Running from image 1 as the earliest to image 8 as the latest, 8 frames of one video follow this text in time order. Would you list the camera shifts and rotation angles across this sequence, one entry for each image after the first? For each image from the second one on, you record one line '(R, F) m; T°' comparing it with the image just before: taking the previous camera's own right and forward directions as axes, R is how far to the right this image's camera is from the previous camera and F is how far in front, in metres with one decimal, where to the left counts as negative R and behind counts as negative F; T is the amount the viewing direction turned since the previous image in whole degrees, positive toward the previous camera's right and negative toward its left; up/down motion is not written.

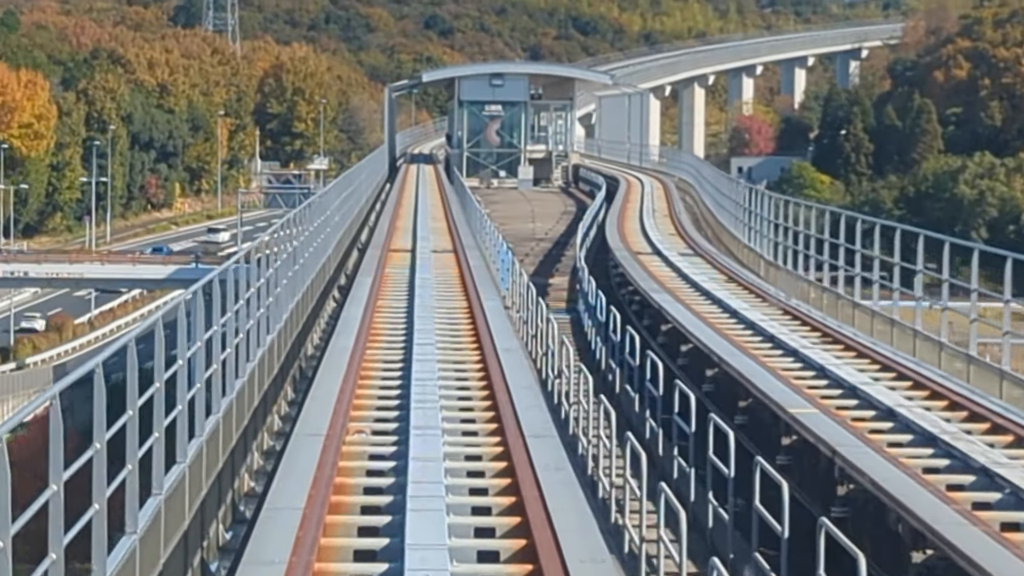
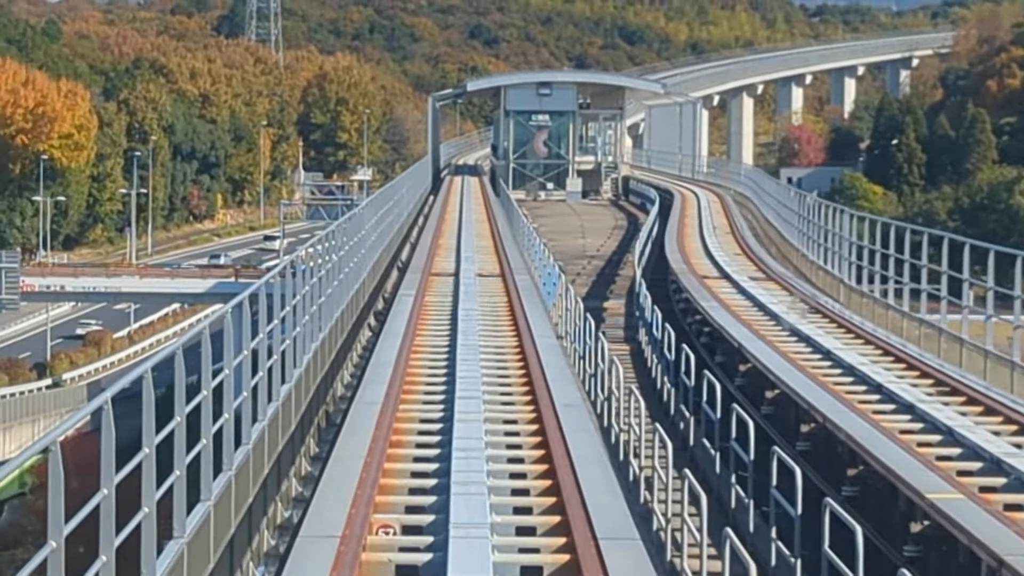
(0.0, +0.9) m; -2°
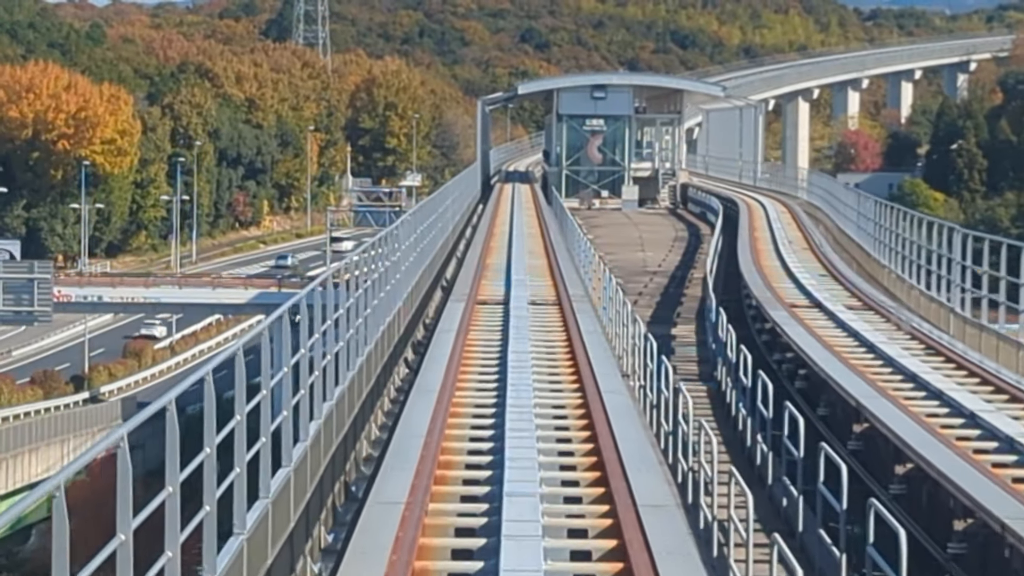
(0.0, +1.1) m; -2°
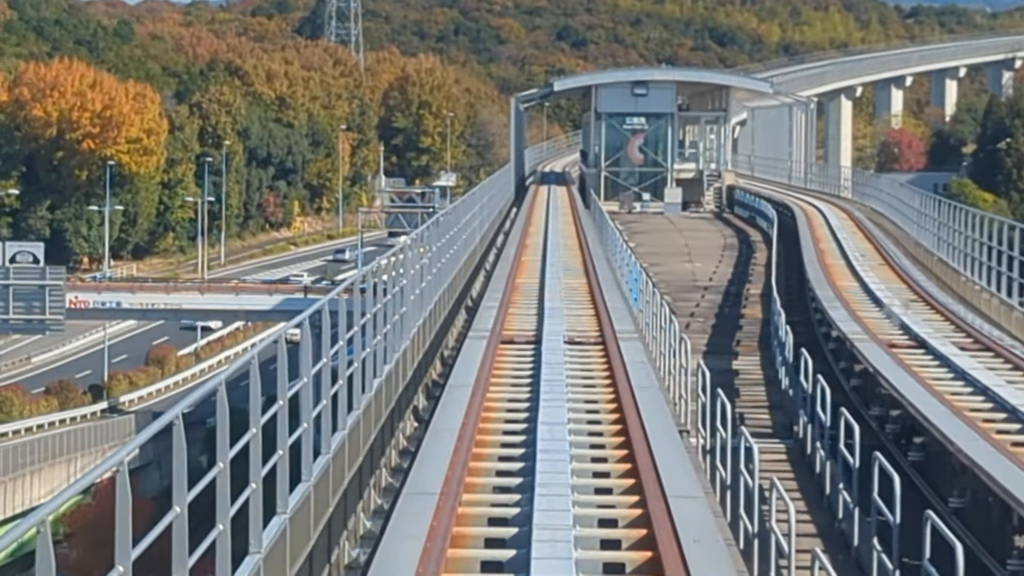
(0.0, +1.3) m; -1°
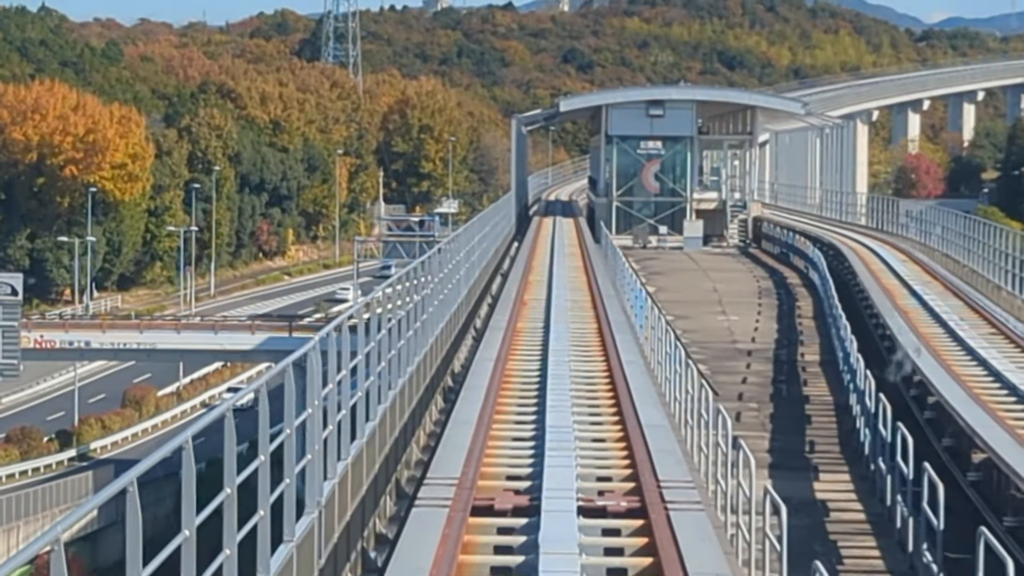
(+0.1, +2.3) m; 0°
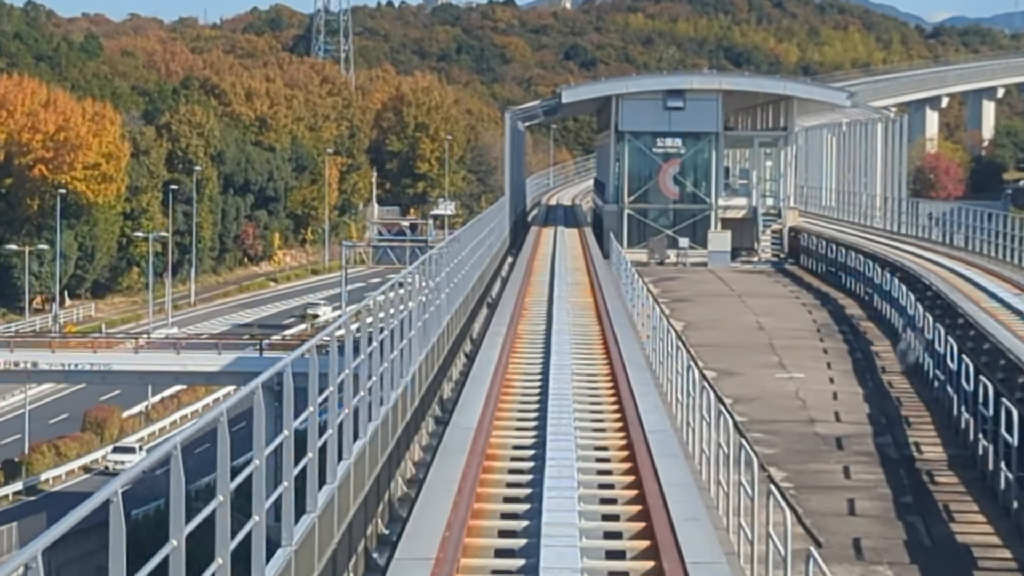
(+0.1, +2.8) m; 0°
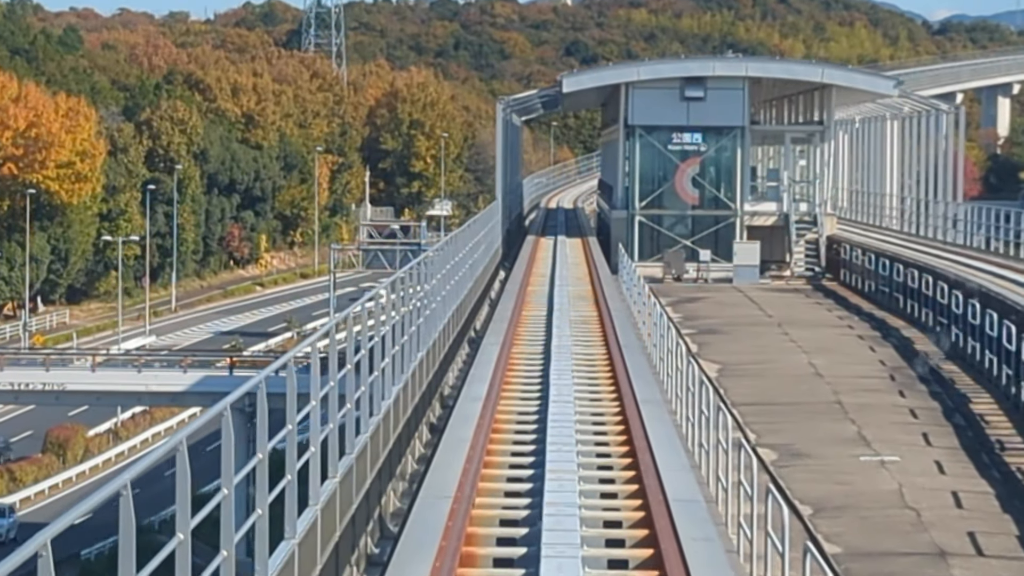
(+0.1, +2.3) m; 0°
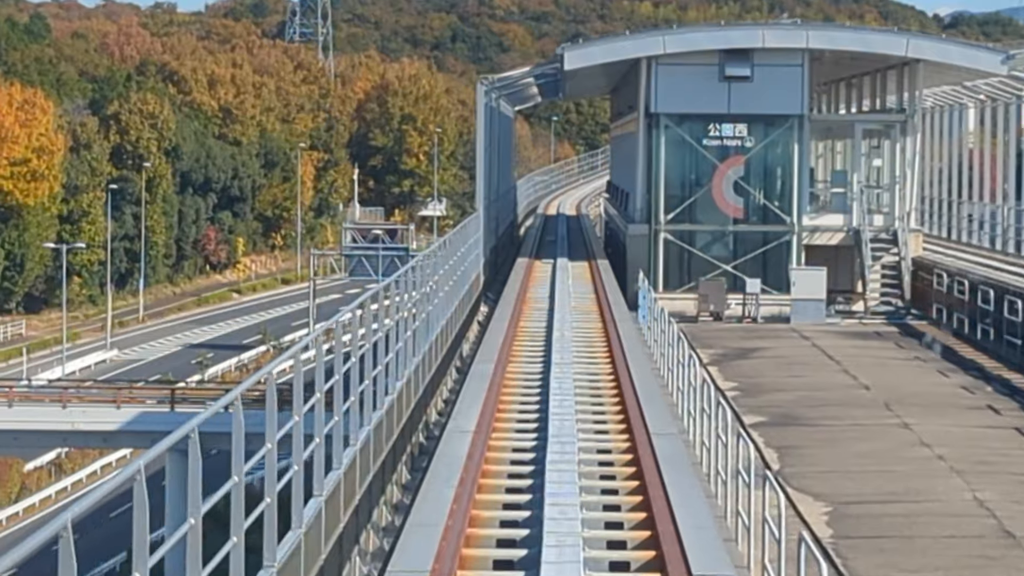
(+0.1, +3.4) m; 0°
